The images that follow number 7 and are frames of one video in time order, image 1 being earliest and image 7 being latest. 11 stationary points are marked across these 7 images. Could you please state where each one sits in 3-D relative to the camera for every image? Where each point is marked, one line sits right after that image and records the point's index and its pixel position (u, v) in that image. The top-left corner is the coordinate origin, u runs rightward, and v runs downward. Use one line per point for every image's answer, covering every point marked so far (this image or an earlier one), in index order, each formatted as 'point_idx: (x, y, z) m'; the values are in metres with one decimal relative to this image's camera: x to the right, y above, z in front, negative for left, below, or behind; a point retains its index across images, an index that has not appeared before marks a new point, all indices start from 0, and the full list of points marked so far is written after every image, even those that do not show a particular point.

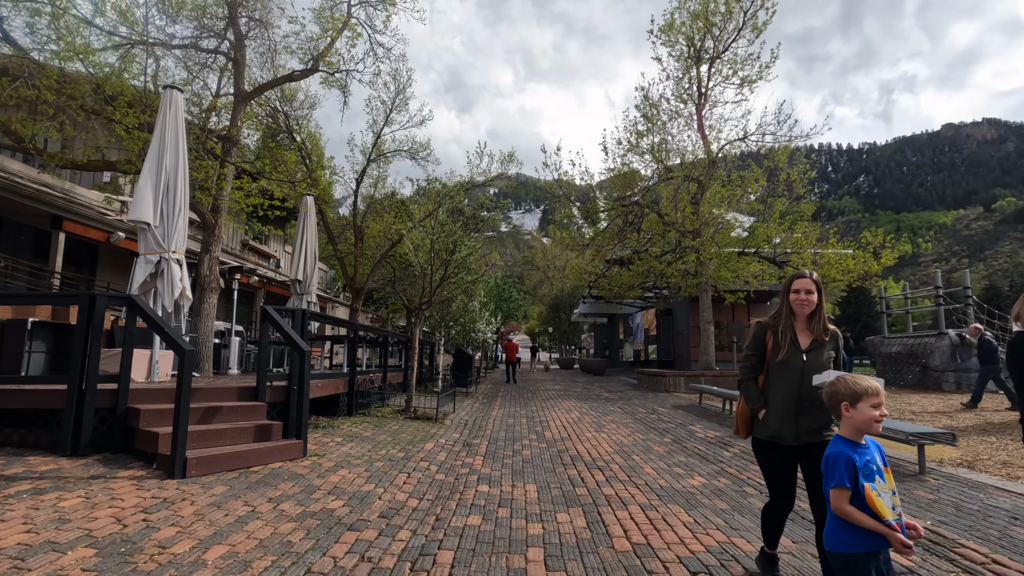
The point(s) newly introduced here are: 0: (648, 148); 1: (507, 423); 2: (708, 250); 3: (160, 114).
0: (+4.3, +4.5, +18.1) m
1: (-0.1, -2.1, +8.7) m
2: (+5.7, +1.1, +16.3) m
3: (-4.7, +2.3, +7.5) m
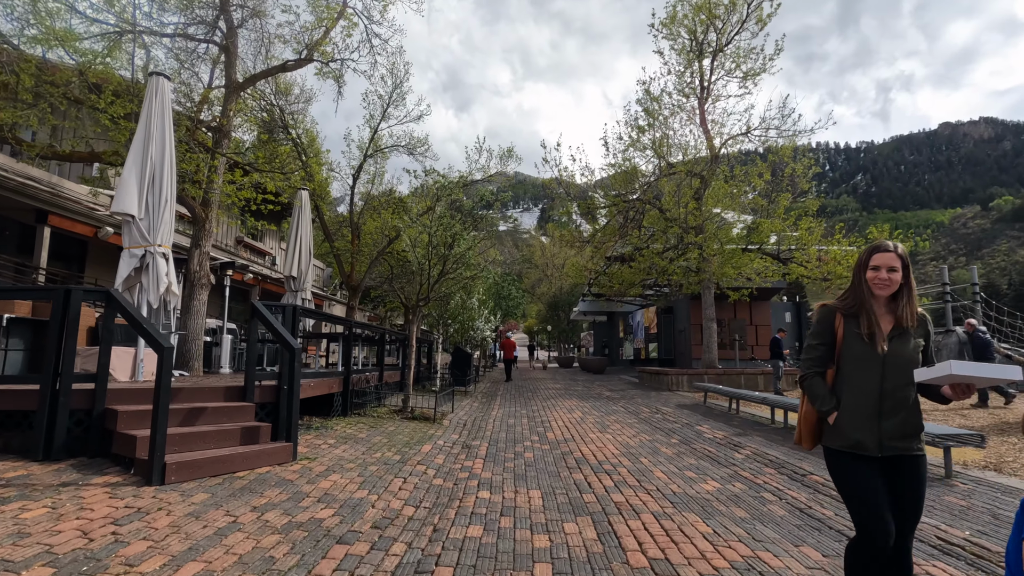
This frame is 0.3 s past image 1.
0: (+4.3, +4.5, +17.8) m
1: (-0.1, -2.0, +8.4) m
2: (+5.7, +1.2, +16.1) m
3: (-4.7, +2.4, +7.2) m
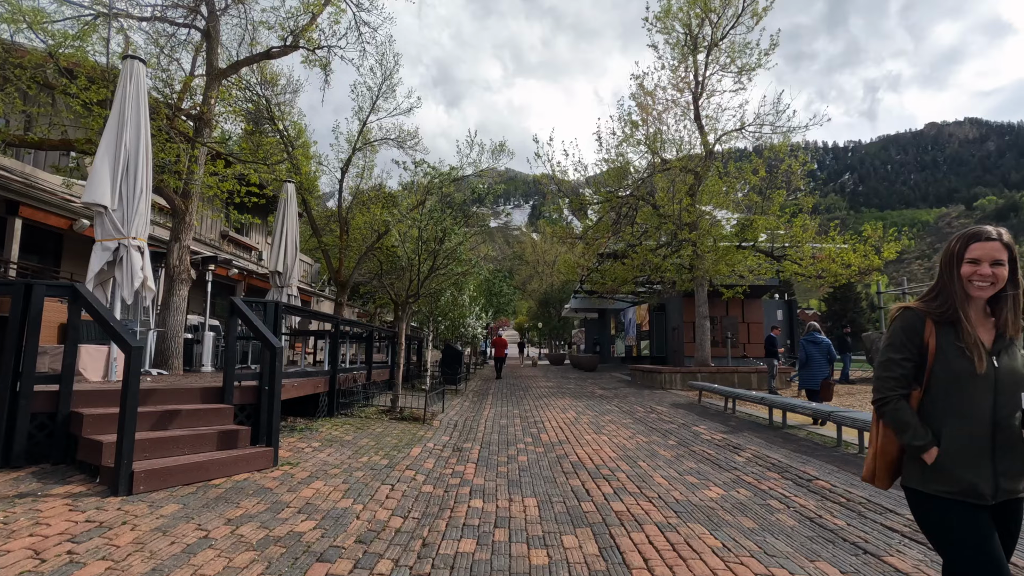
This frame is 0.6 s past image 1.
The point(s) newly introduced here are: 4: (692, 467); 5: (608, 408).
0: (+4.1, +4.6, +17.5) m
1: (-0.2, -2.0, +8.2) m
2: (+5.4, +1.3, +15.9) m
3: (-4.7, +2.4, +6.9) m
4: (+1.7, -1.7, +5.4) m
5: (+1.8, -2.2, +10.4) m
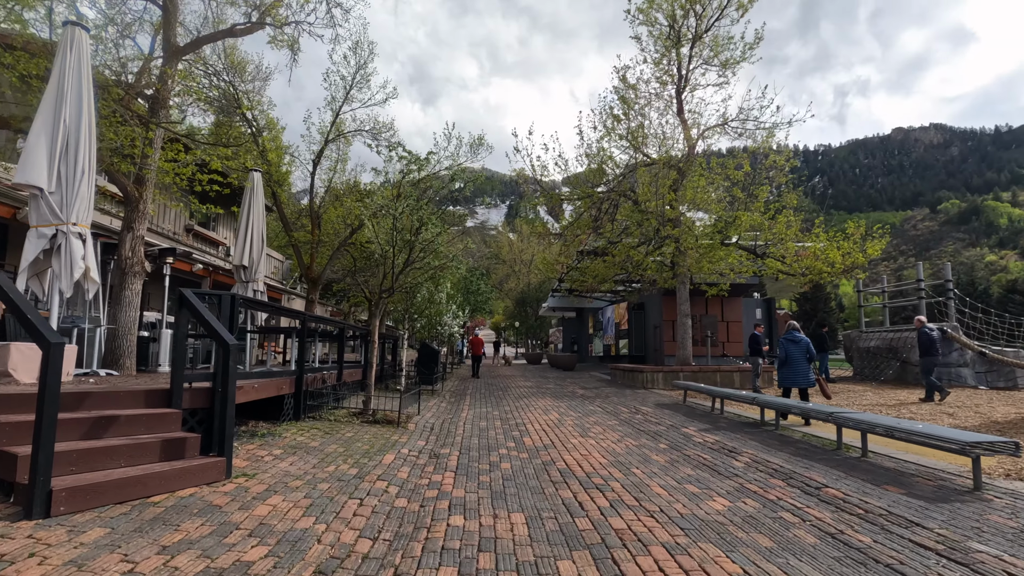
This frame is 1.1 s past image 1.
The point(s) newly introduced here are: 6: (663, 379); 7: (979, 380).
0: (+3.4, +4.7, +17.2) m
1: (-0.5, -1.9, +7.7) m
2: (+4.8, +1.4, +15.6) m
3: (-4.9, +2.5, +6.2) m
4: (+1.6, -1.7, +5.0) m
5: (+1.4, -2.1, +10.0) m
6: (+3.9, -2.3, +14.6) m
7: (+11.7, -2.3, +14.2) m
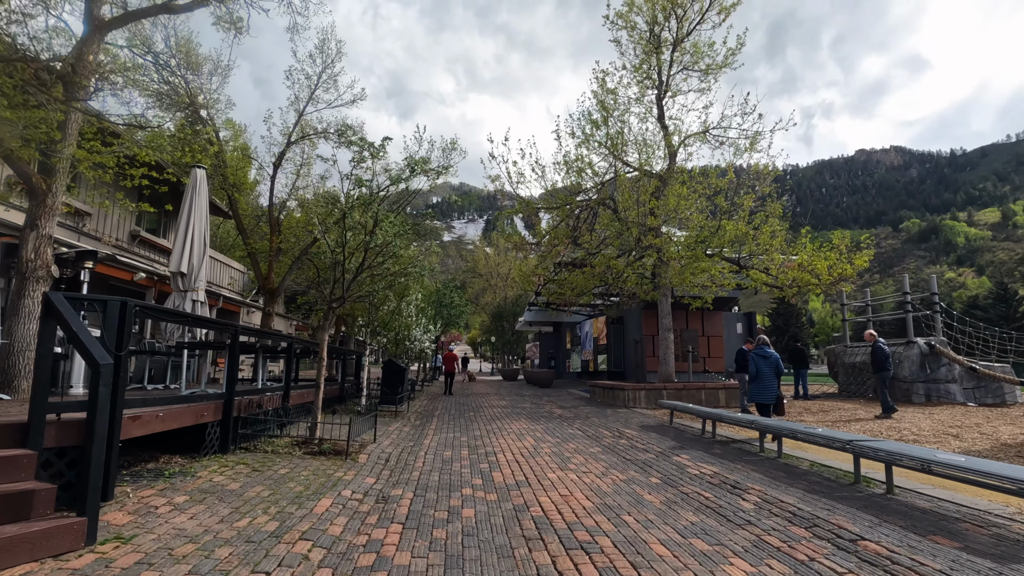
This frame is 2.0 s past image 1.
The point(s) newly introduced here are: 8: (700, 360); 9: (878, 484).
0: (+2.7, +4.3, +16.5) m
1: (-0.8, -2.0, +6.7) m
2: (+4.1, +1.0, +14.9) m
3: (-5.2, +2.5, +5.1) m
4: (+1.3, -1.7, +4.1) m
5: (+0.9, -2.3, +9.1) m
6: (+3.2, -2.6, +13.8) m
7: (+11.0, -2.6, +13.7) m
8: (+6.6, -2.6, +20.0) m
9: (+3.4, -1.8, +5.3) m
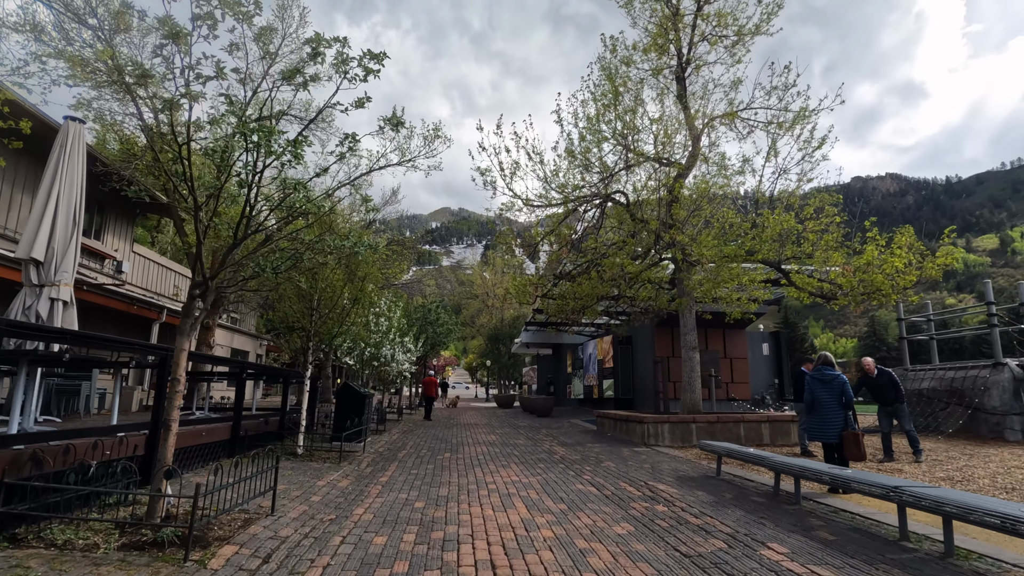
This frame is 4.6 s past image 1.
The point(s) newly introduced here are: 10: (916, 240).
0: (+2.5, +4.1, +14.0) m
1: (-1.0, -1.8, +3.9) m
2: (+4.0, +0.8, +12.2) m
3: (-5.4, +2.7, +2.5) m
4: (+1.1, -1.4, +1.3) m
5: (+0.7, -2.2, +6.2) m
6: (+3.0, -2.8, +10.9) m
7: (+10.8, -2.8, +10.9) m
8: (+6.4, -3.0, +17.1) m
9: (+3.2, -1.6, +2.5) m
10: (+8.3, +1.0, +11.6) m
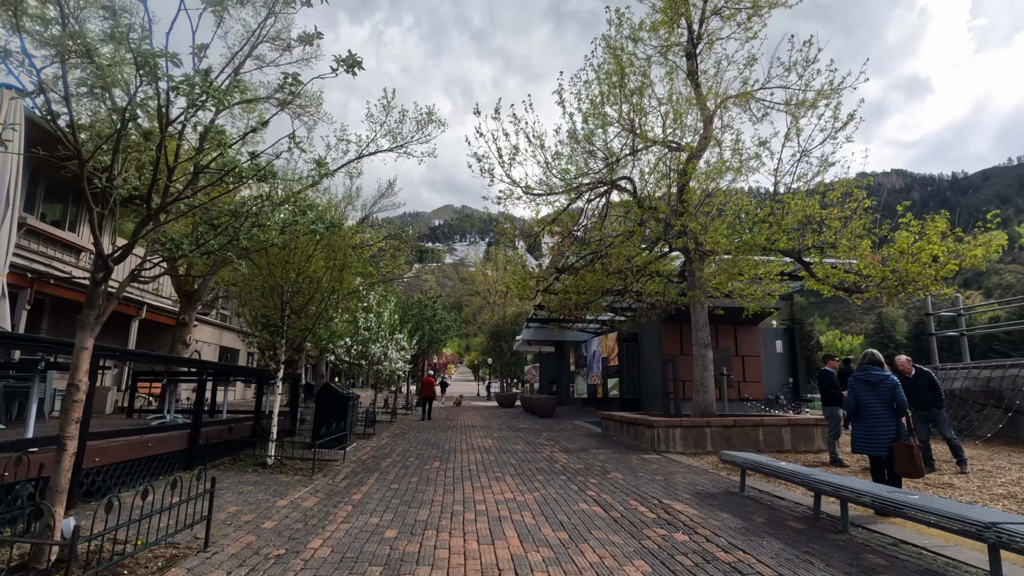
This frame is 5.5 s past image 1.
0: (+2.5, +4.2, +13.0) m
1: (-1.1, -1.7, +3.0) m
2: (+3.9, +1.0, +11.3) m
3: (-5.5, +2.8, +1.6) m
4: (+1.0, -1.3, +0.4) m
5: (+0.7, -2.1, +5.3) m
6: (+3.0, -2.6, +10.0) m
7: (+10.8, -2.6, +9.9) m
8: (+6.4, -2.8, +16.2) m
9: (+3.1, -1.5, +1.5) m
10: (+8.2, +1.1, +10.6) m
